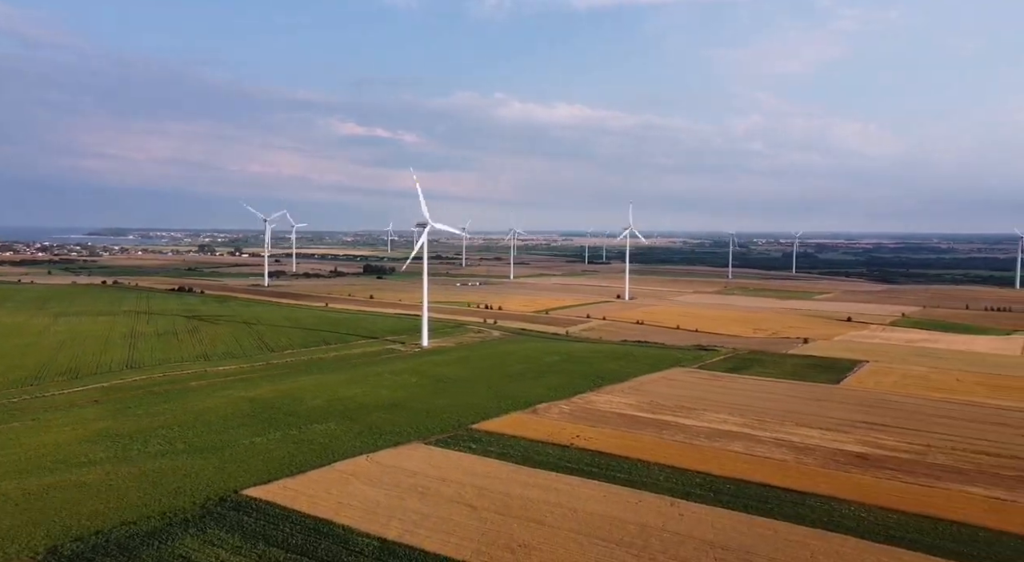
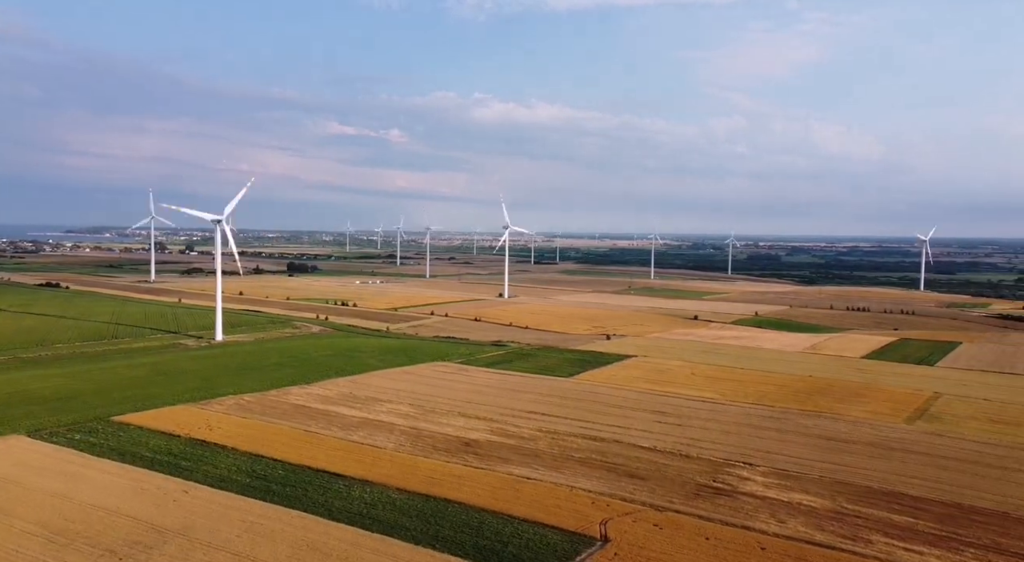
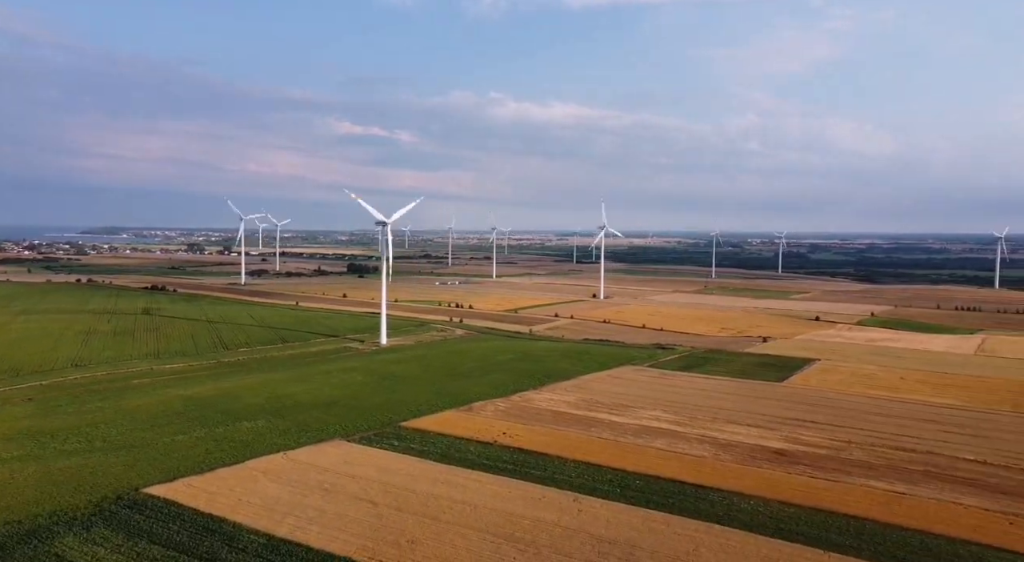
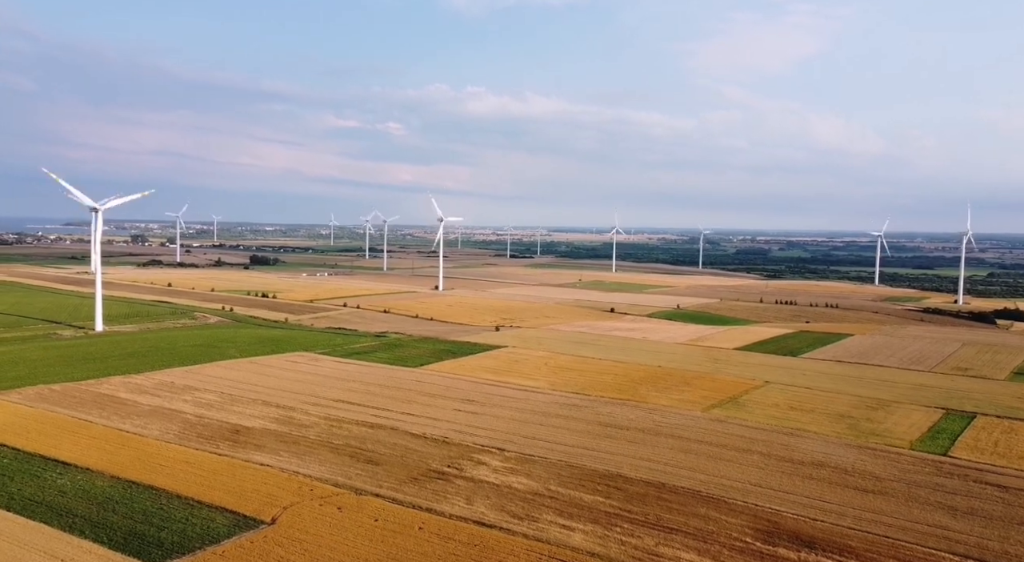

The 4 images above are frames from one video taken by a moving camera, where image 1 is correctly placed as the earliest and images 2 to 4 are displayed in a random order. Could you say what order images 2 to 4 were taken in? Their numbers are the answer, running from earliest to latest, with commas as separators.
3, 2, 4
